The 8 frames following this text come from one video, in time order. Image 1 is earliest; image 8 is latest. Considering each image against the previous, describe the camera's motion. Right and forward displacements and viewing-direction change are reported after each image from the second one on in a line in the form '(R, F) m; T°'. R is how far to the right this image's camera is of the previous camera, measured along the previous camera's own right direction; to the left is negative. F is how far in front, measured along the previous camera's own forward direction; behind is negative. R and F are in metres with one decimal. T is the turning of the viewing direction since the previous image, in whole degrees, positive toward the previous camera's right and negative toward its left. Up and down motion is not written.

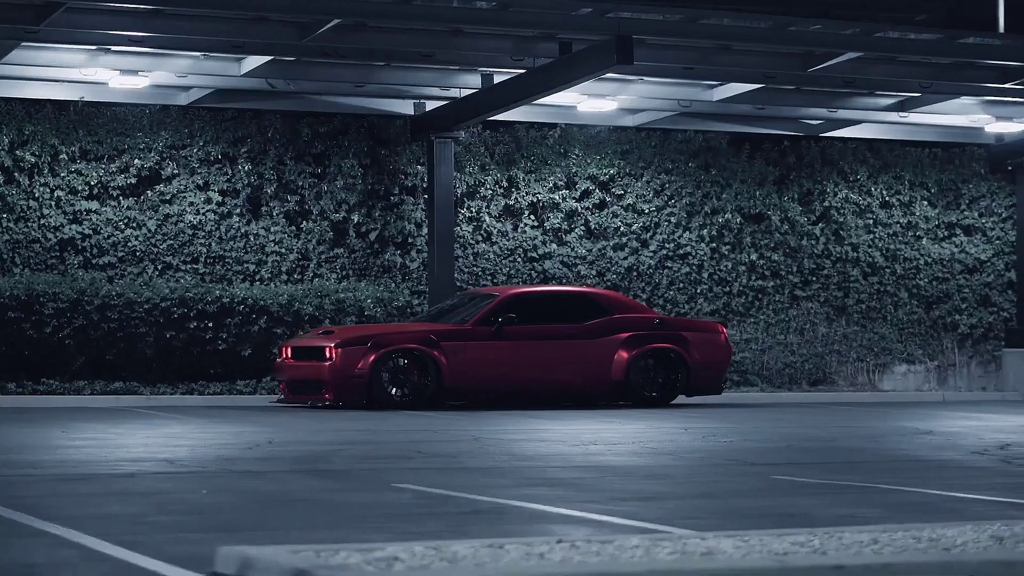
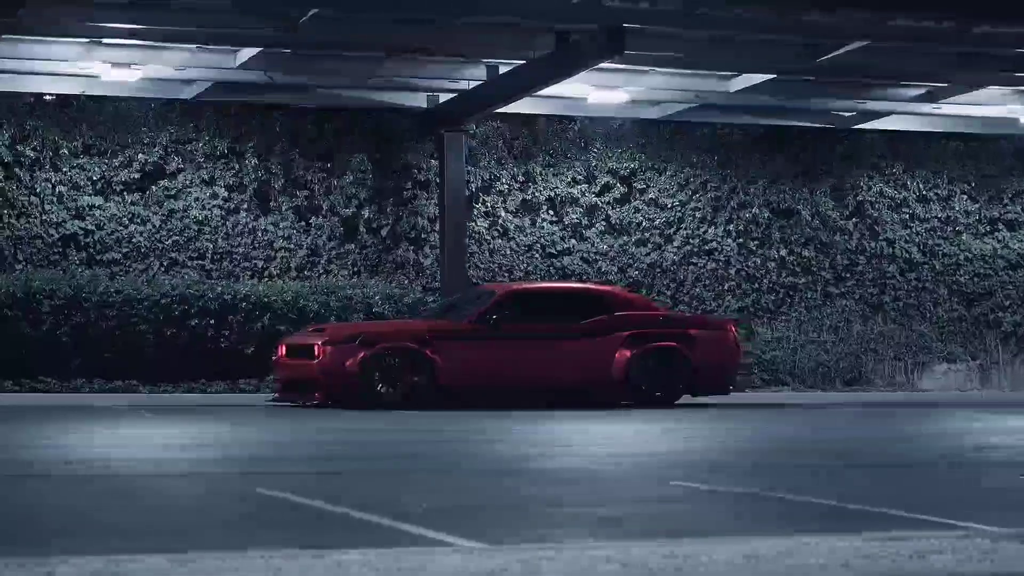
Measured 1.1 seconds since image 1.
(+1.0, +0.6) m; -3°
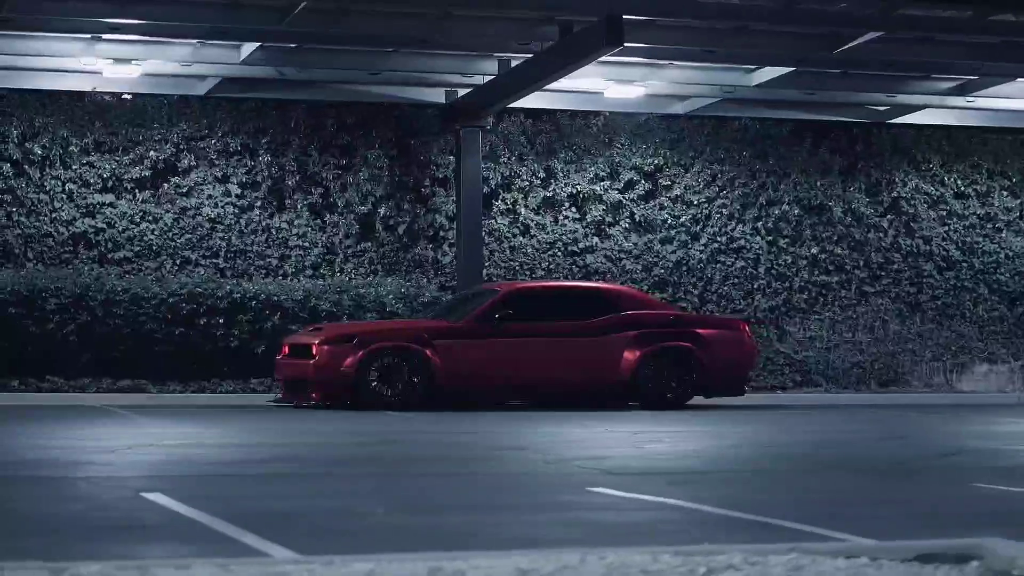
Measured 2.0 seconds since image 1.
(+0.7, +0.5) m; -2°
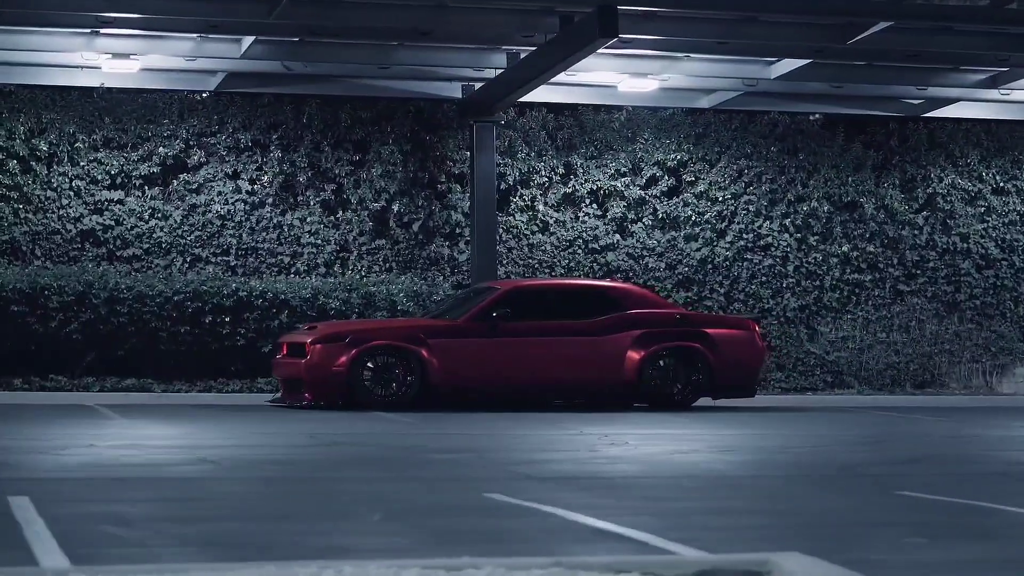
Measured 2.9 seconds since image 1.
(+0.8, +0.5) m; -3°
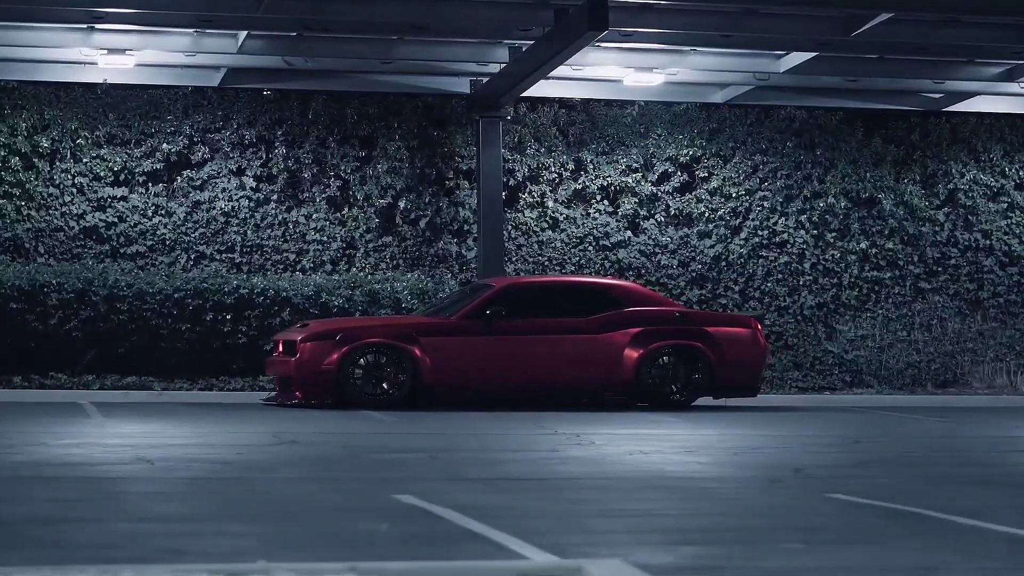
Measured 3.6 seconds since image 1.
(+0.6, +0.3) m; -2°
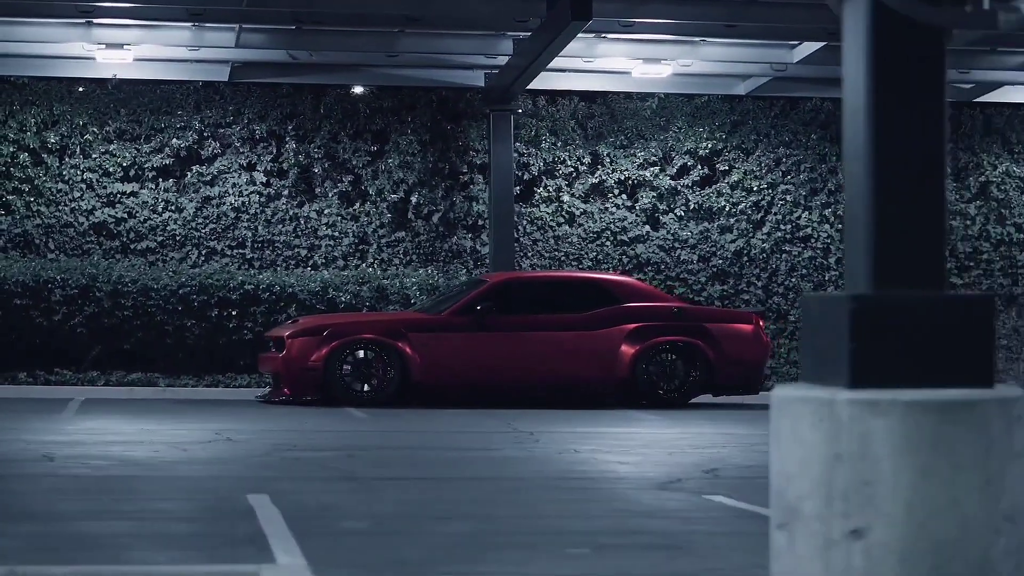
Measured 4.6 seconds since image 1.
(+0.9, +0.3) m; -3°
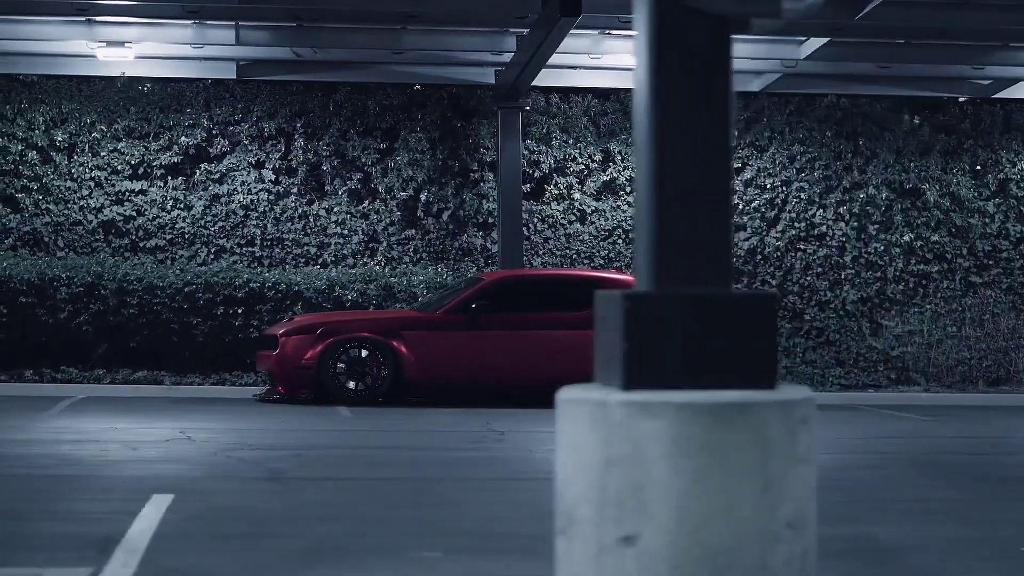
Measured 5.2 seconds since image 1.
(+0.6, +0.1) m; -2°
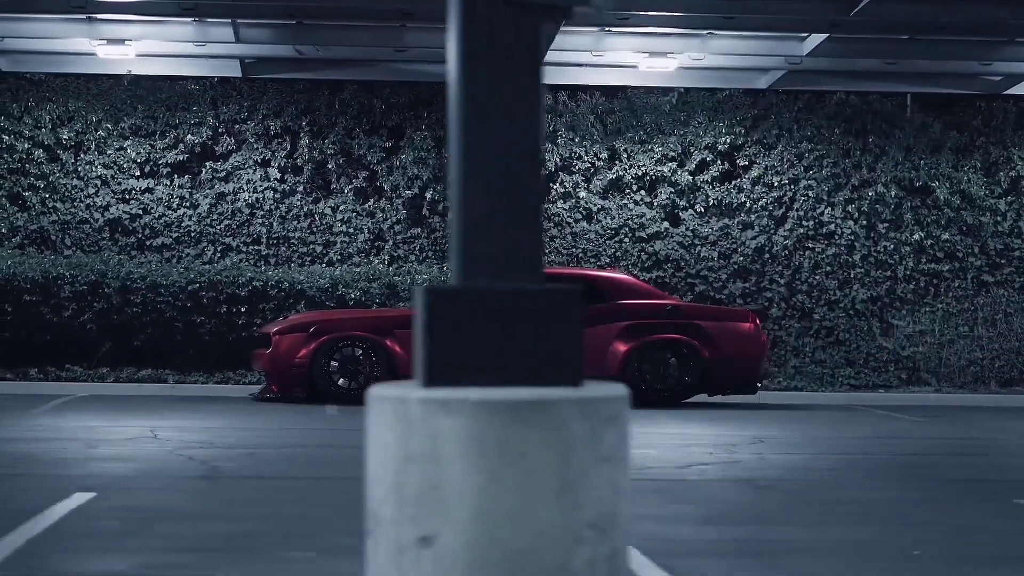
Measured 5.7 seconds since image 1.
(+0.5, +0.1) m; -1°
